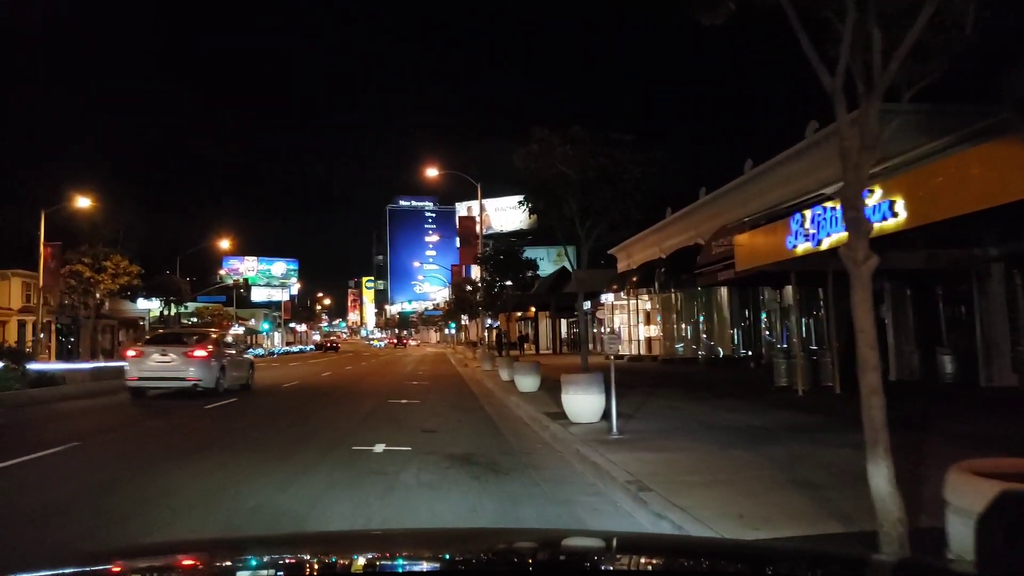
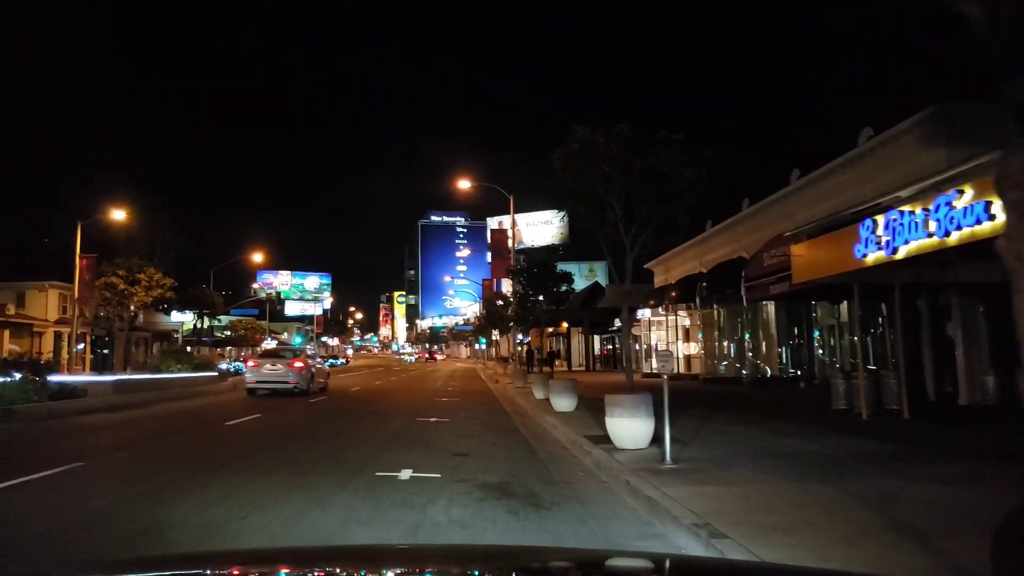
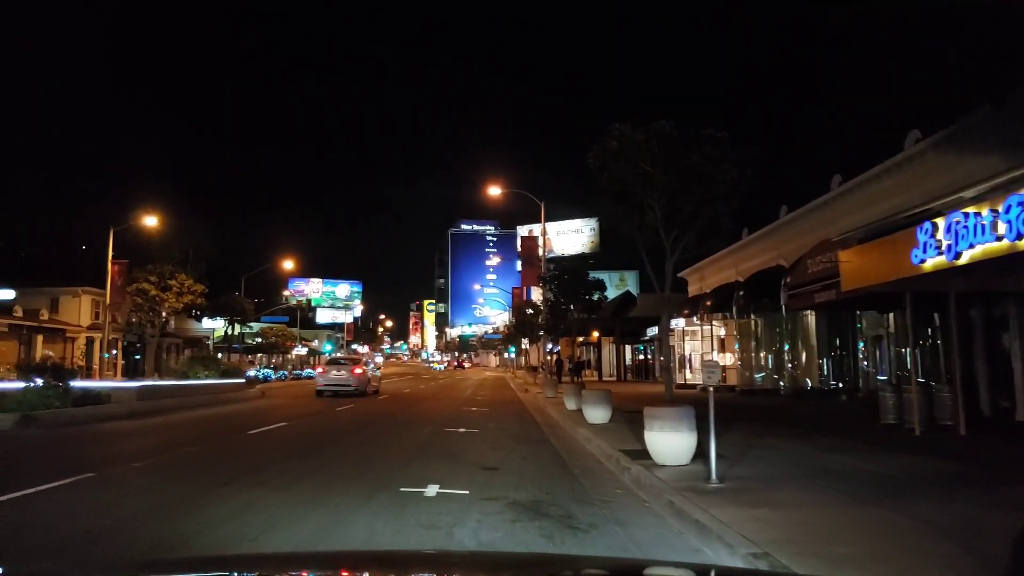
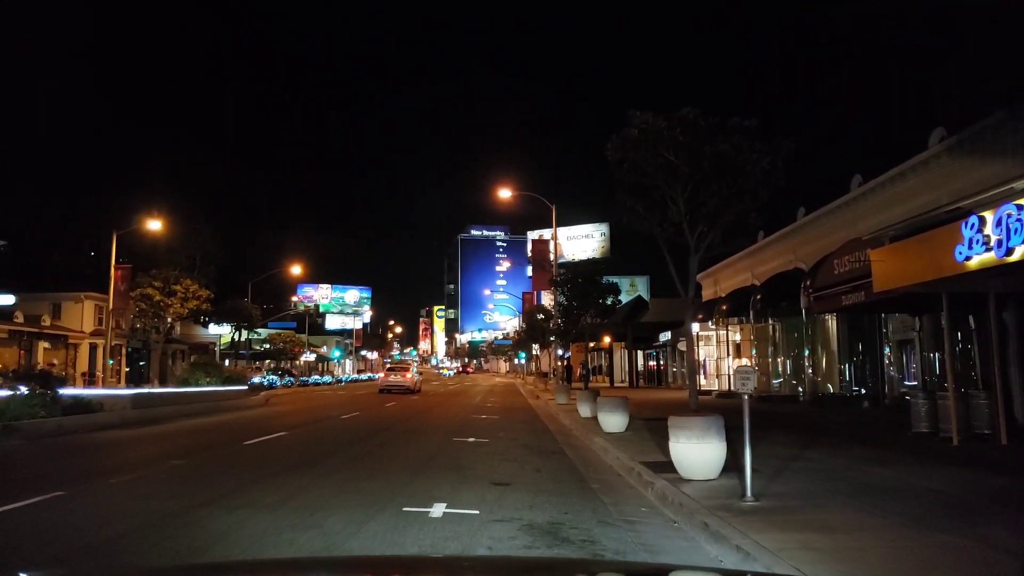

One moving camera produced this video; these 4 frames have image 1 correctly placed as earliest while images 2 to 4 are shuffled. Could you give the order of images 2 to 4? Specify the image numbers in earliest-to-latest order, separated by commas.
2, 3, 4
